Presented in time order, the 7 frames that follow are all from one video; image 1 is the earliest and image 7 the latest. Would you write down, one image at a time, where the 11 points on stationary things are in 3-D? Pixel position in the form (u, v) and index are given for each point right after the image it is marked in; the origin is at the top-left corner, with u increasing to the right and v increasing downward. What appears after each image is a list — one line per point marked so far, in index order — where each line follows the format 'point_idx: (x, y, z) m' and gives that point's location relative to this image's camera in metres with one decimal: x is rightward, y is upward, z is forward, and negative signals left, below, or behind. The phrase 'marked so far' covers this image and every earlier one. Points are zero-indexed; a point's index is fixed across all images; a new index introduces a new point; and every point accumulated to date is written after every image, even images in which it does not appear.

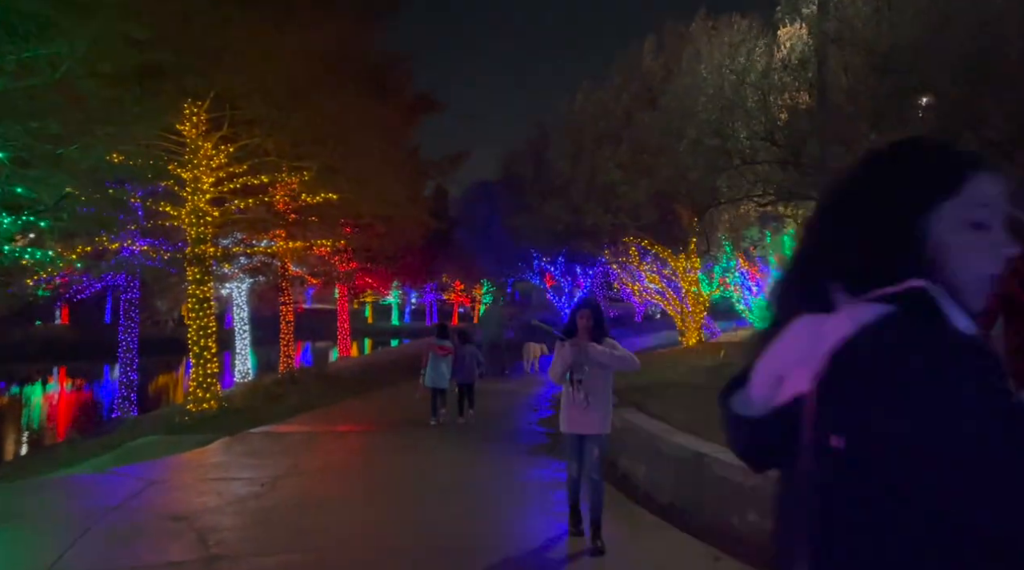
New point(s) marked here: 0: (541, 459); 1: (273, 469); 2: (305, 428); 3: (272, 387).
0: (+0.3, -1.9, +9.1) m
1: (-2.4, -1.9, +8.5) m
2: (-2.7, -1.9, +11.2) m
3: (-4.2, -1.8, +15.0) m
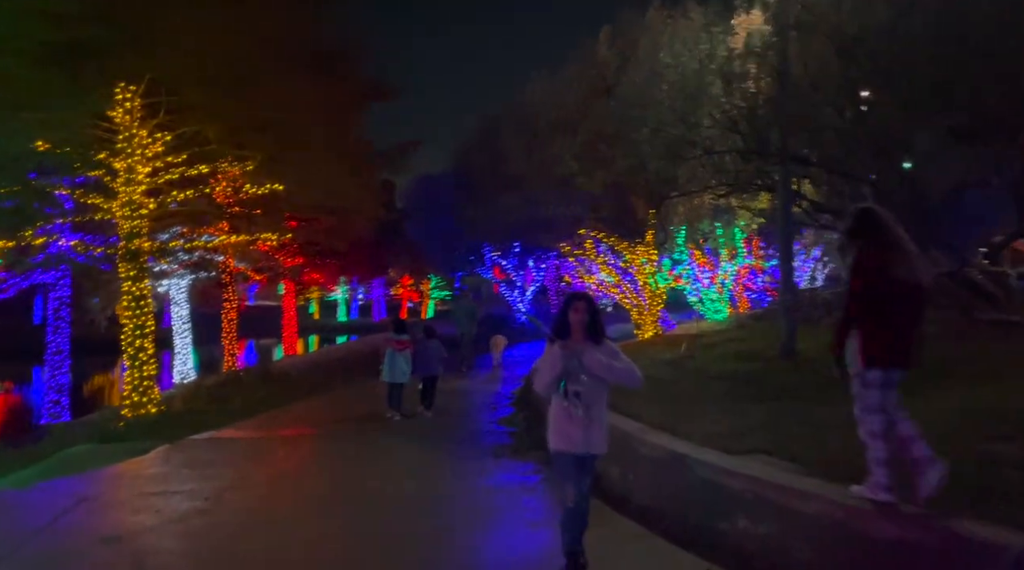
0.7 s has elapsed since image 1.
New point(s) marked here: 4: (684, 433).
0: (-0.1, -1.8, +8.7) m
1: (-2.7, -1.8, +7.9) m
2: (-3.2, -1.8, +10.6) m
3: (-5.0, -1.7, +14.2) m
4: (+1.5, -1.3, +7.4) m
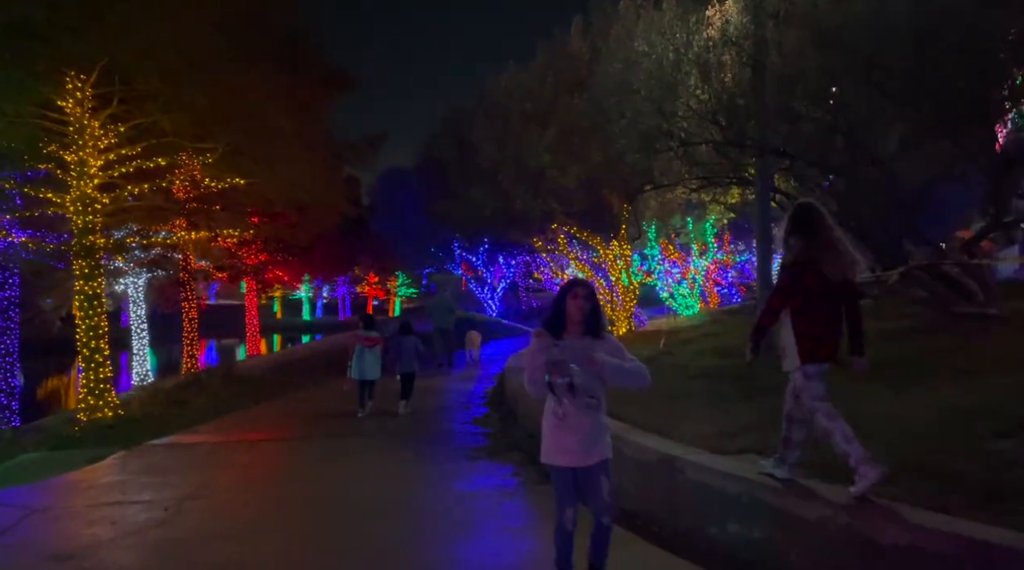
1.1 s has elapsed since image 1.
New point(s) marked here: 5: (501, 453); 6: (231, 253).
0: (-0.3, -1.8, +8.3) m
1: (-2.9, -1.8, +7.5) m
2: (-3.5, -1.8, +10.1) m
3: (-5.4, -1.7, +13.7) m
4: (+1.3, -1.2, +7.1) m
5: (-0.1, -1.7, +8.8) m
6: (-6.4, +0.7, +19.3) m
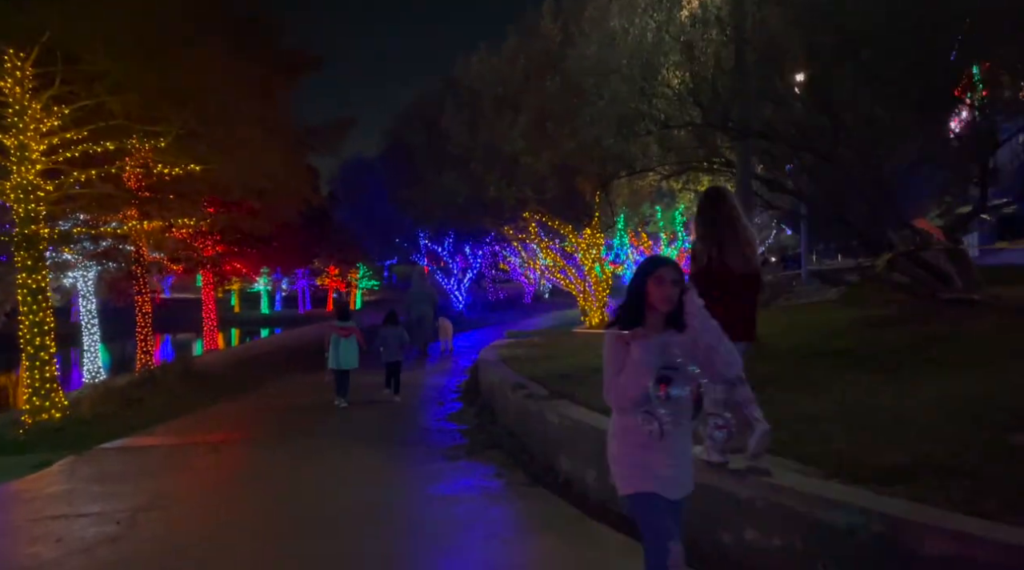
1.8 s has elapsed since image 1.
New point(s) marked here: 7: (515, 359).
0: (-0.5, -1.7, +7.8) m
1: (-3.1, -1.7, +6.9) m
2: (-3.8, -1.7, +9.4) m
3: (-5.8, -1.6, +12.9) m
4: (+1.2, -1.1, +6.6) m
5: (-0.3, -1.6, +8.3) m
6: (-7.0, +0.9, +18.5) m
7: (+0.1, -1.1, +12.5) m
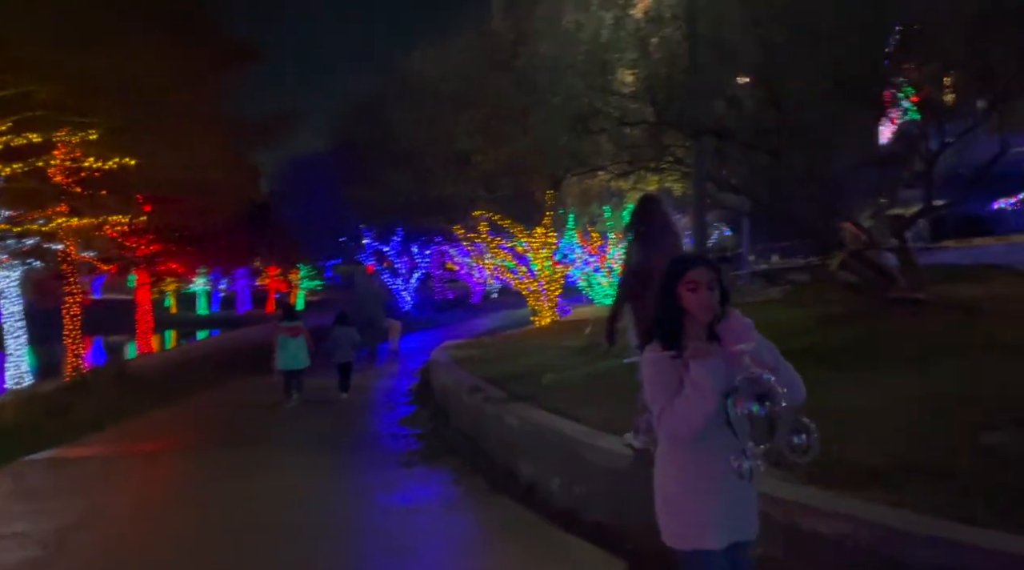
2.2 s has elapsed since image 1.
0: (-0.8, -1.6, +7.5) m
1: (-3.4, -1.7, +6.3) m
2: (-4.3, -1.7, +8.9) m
3: (-6.5, -1.6, +12.2) m
4: (+0.9, -1.1, +6.4) m
5: (-0.7, -1.6, +7.9) m
6: (-8.1, +0.9, +17.7) m
7: (-0.6, -1.1, +12.2) m
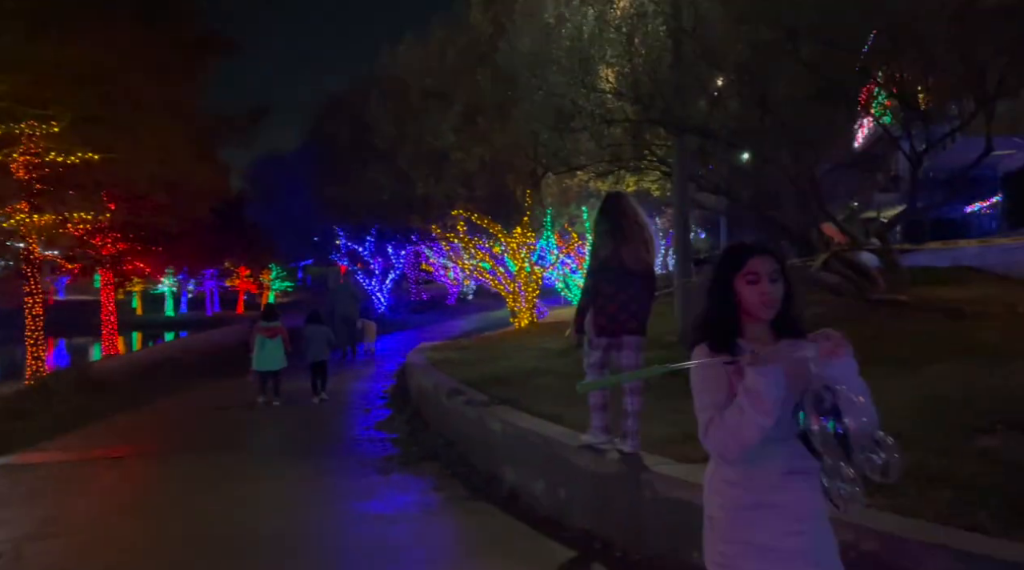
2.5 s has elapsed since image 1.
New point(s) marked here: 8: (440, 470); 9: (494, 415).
0: (-1.0, -1.6, +7.2) m
1: (-3.5, -1.7, +6.0) m
2: (-4.5, -1.7, +8.5) m
3: (-6.8, -1.6, +11.7) m
4: (+0.8, -1.1, +6.2) m
5: (-0.9, -1.6, +7.6) m
6: (-8.6, +0.9, +17.2) m
7: (-0.9, -1.1, +11.9) m
8: (-0.6, -1.6, +7.3) m
9: (-0.1, -1.0, +6.8) m
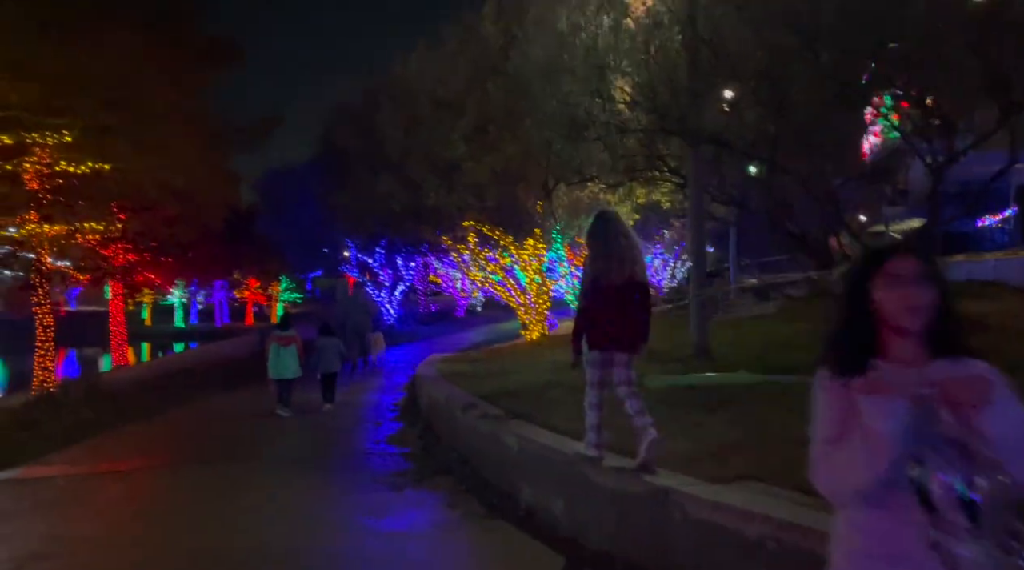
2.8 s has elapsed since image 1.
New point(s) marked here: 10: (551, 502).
0: (-0.9, -1.7, +7.0) m
1: (-3.4, -1.8, +5.8) m
2: (-4.3, -1.8, +8.3) m
3: (-6.7, -1.7, +11.6) m
4: (+0.9, -1.2, +6.0) m
5: (-0.7, -1.7, +7.5) m
6: (-8.4, +0.7, +17.1) m
7: (-0.7, -1.2, +11.7) m
8: (-0.5, -1.7, +7.2) m
9: (0.0, -1.1, +6.6) m
10: (+0.3, -1.5, +5.8) m
